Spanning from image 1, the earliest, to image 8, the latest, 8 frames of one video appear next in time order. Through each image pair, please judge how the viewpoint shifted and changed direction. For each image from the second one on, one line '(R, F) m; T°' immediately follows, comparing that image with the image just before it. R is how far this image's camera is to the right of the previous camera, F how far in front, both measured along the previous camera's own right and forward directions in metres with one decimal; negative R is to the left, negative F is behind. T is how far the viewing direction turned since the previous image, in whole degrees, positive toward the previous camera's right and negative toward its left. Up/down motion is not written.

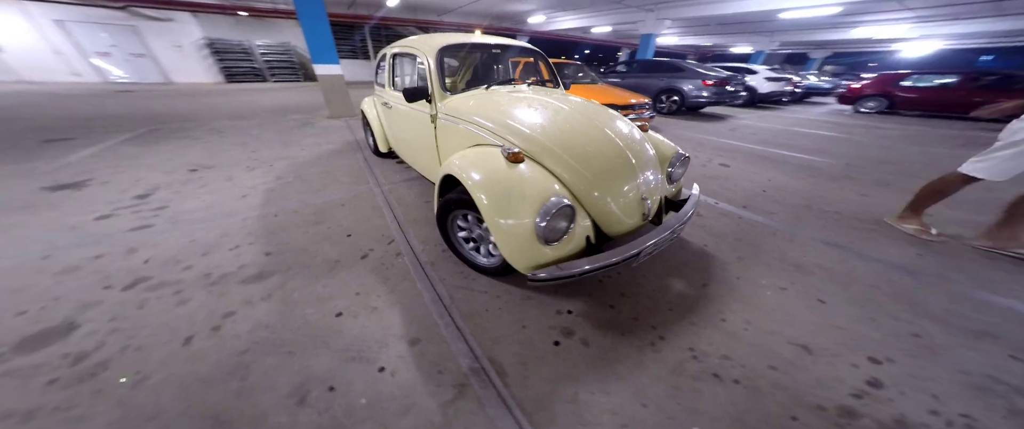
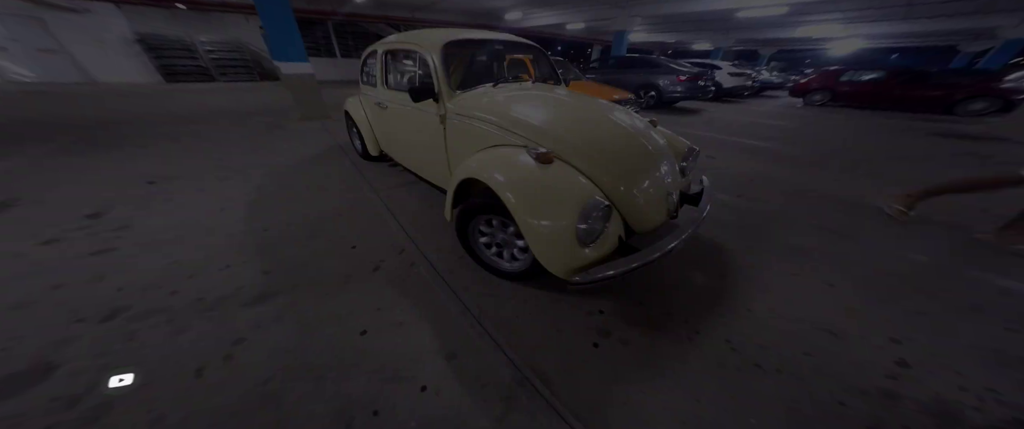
(-0.2, 0.0) m; +5°
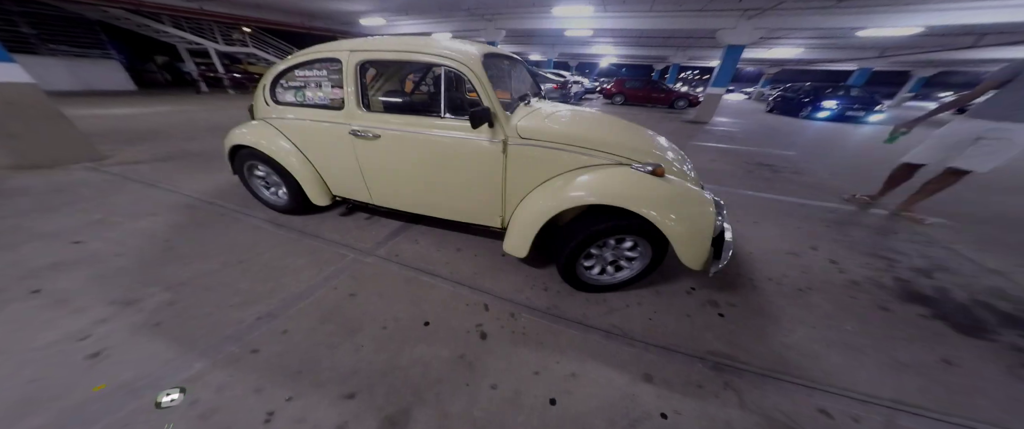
(-0.2, 0.0) m; +1°
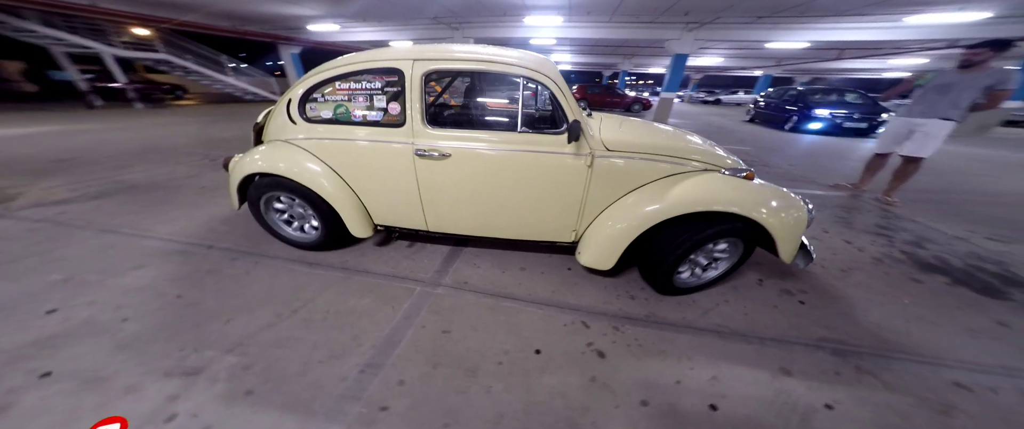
(-0.8, +0.1) m; +8°
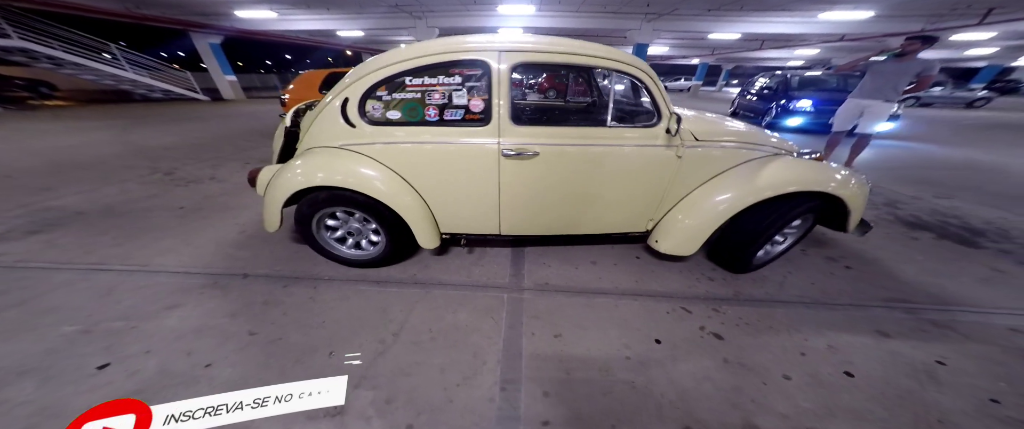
(-0.8, +0.1) m; +8°
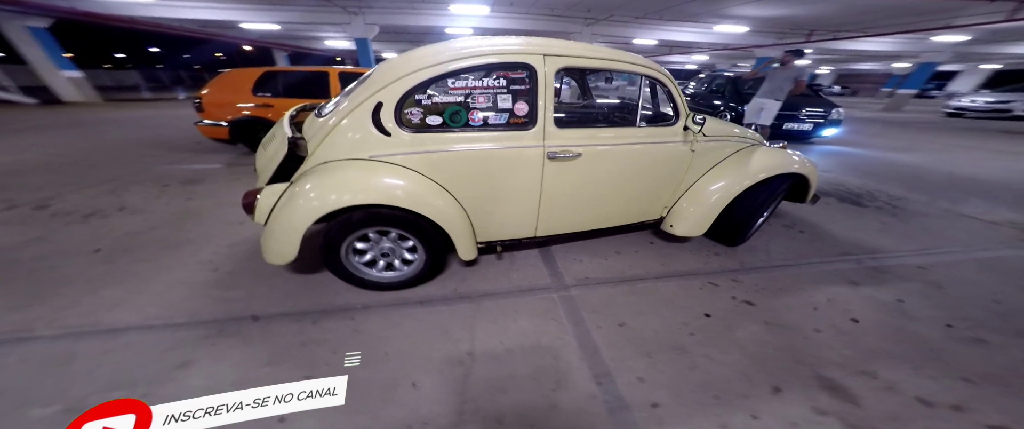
(-0.7, +0.1) m; +12°
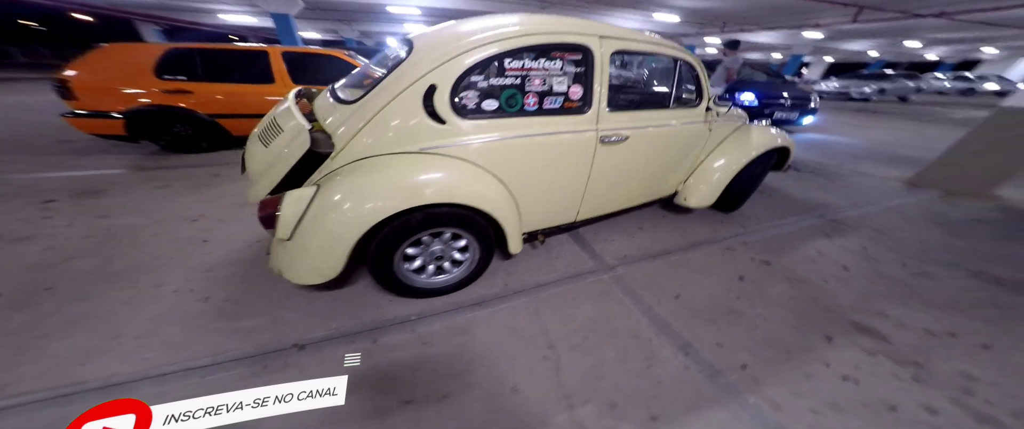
(-0.7, +0.2) m; +11°
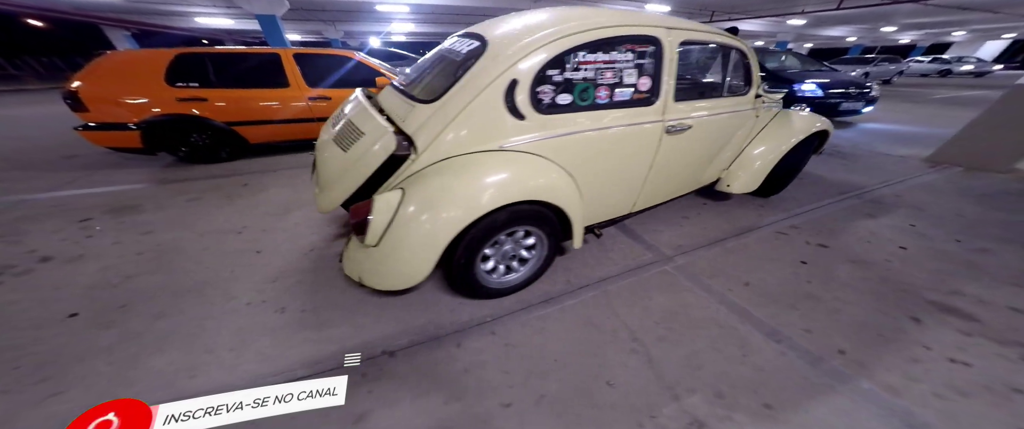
(-0.5, 0.0) m; +1°
